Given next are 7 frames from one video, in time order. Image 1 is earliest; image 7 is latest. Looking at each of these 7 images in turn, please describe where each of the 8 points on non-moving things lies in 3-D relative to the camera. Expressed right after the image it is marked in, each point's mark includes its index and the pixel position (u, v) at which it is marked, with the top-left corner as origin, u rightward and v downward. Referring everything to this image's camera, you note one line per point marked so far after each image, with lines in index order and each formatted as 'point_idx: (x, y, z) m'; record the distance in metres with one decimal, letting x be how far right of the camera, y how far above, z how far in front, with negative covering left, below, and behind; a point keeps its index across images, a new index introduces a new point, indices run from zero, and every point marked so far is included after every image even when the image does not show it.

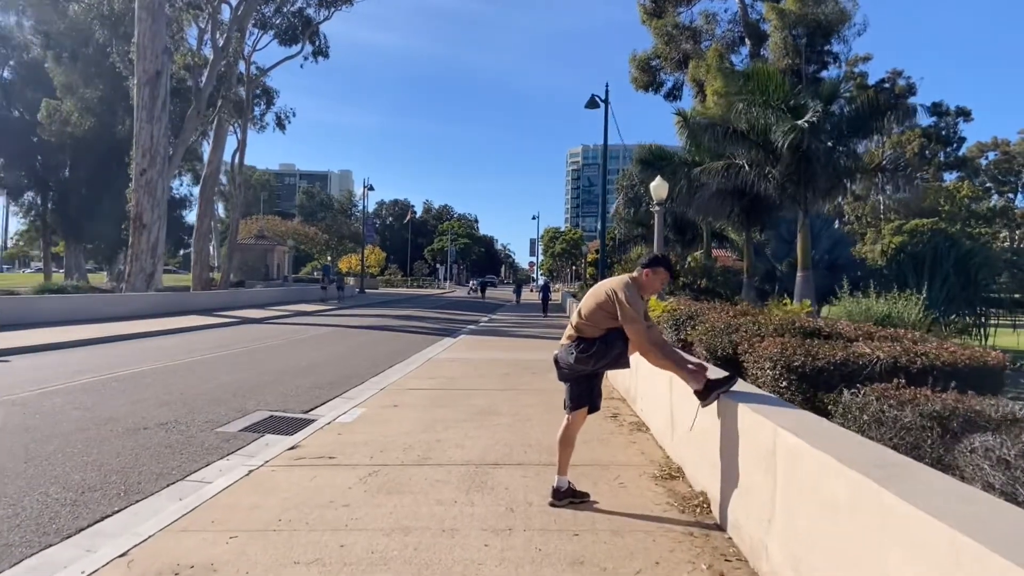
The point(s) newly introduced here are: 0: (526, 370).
0: (+0.2, -1.5, +13.7) m
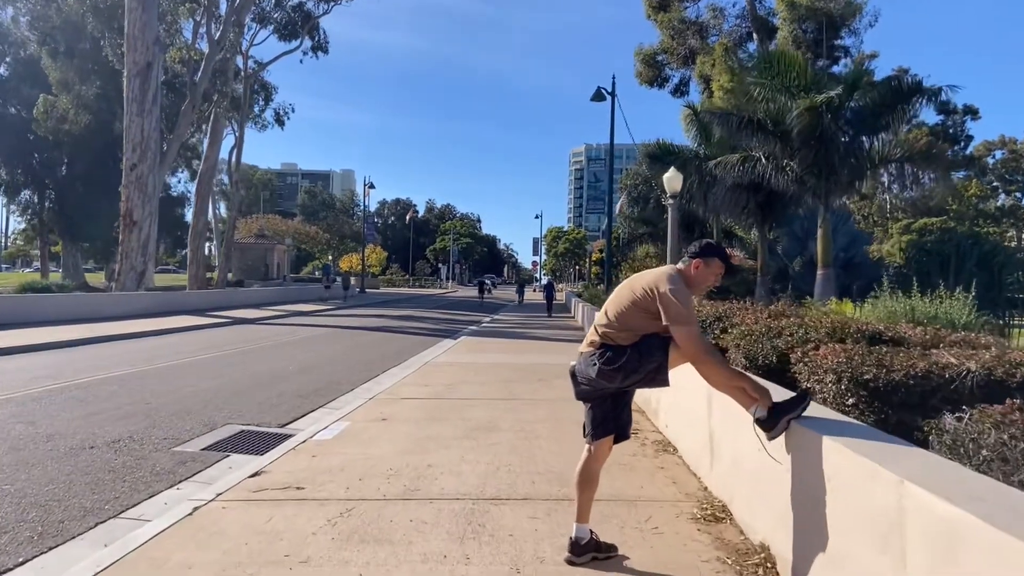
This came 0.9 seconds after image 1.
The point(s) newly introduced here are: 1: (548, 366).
0: (+0.3, -1.5, +12.5) m
1: (+0.7, -1.5, +14.2) m
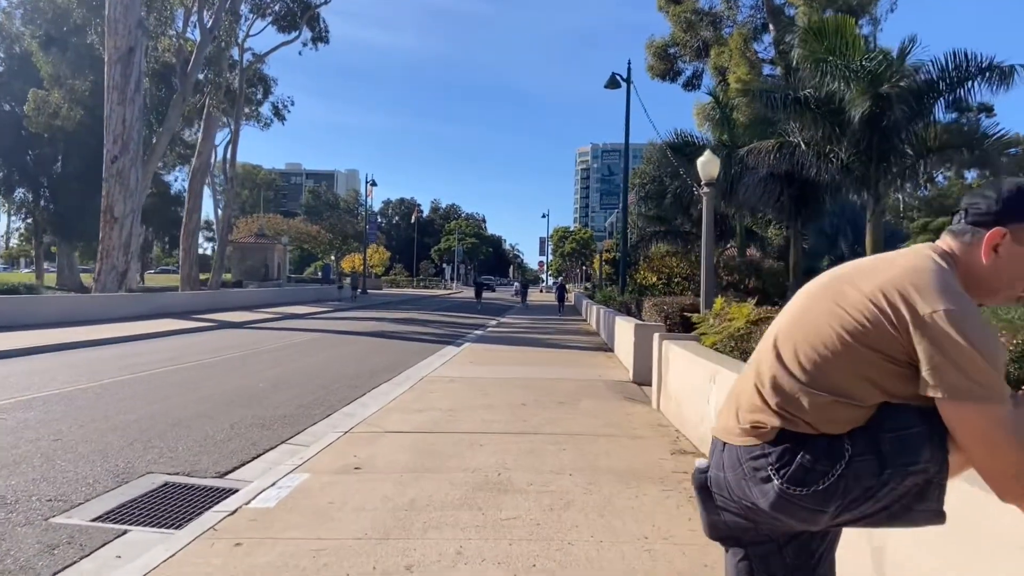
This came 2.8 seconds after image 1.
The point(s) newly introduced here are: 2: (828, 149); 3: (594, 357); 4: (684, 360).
0: (+0.5, -1.5, +10.3) m
1: (+0.9, -1.5, +12.0) m
2: (+7.8, +3.5, +18.5) m
3: (+1.7, -1.5, +15.8) m
4: (+1.9, -0.8, +8.1) m
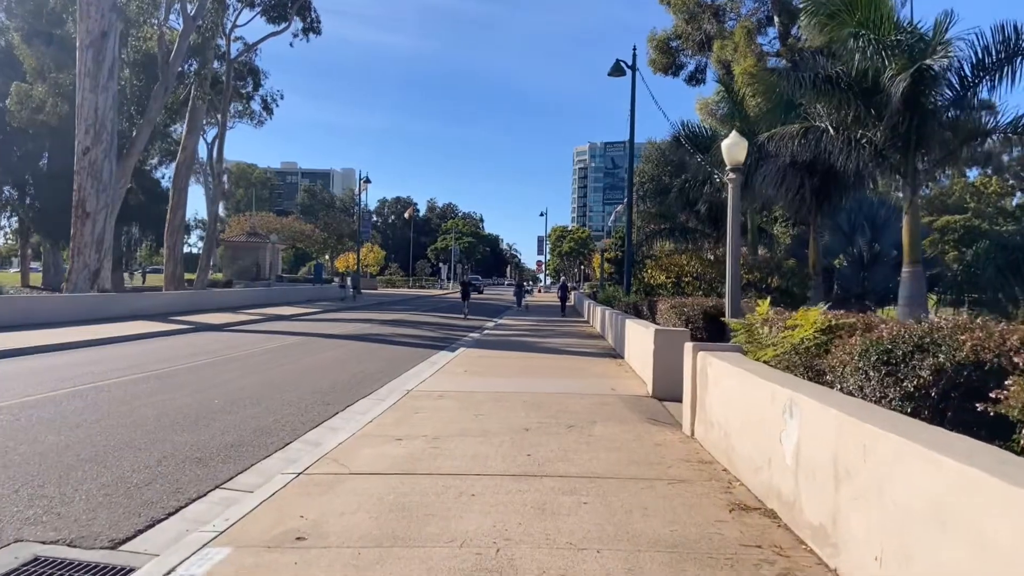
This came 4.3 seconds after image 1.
0: (+0.5, -1.5, +8.5) m
1: (+0.9, -1.5, +10.3) m
2: (+7.8, +3.5, +16.8) m
3: (+1.7, -1.5, +14.1) m
4: (+1.9, -0.8, +6.4) m
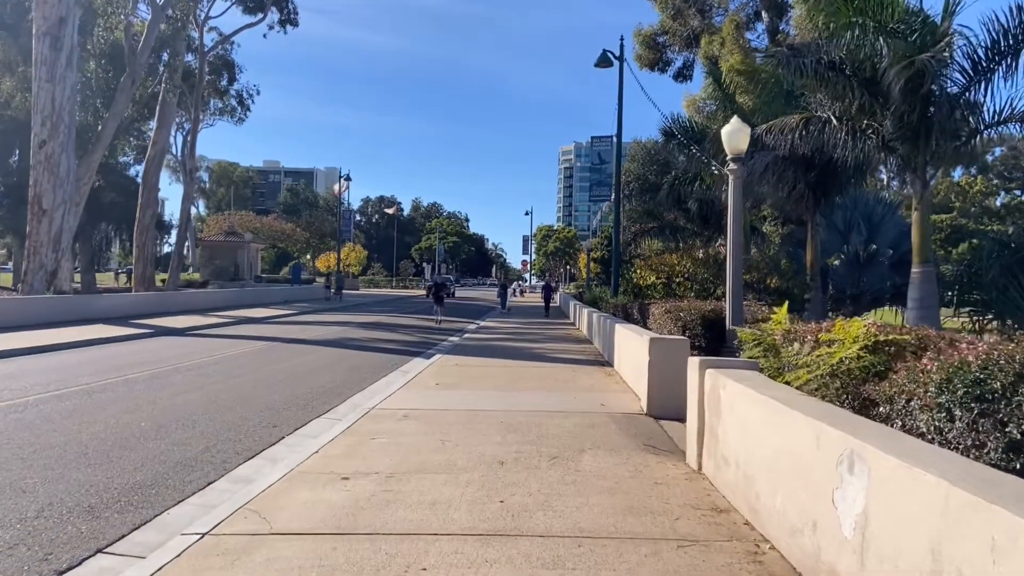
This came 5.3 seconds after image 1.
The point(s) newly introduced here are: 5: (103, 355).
0: (+0.2, -1.5, +7.2) m
1: (+0.6, -1.5, +9.0) m
2: (+7.4, +3.5, +15.7) m
3: (+1.3, -1.5, +12.8) m
4: (+1.6, -0.8, +5.1) m
5: (-9.2, -1.5, +16.8) m
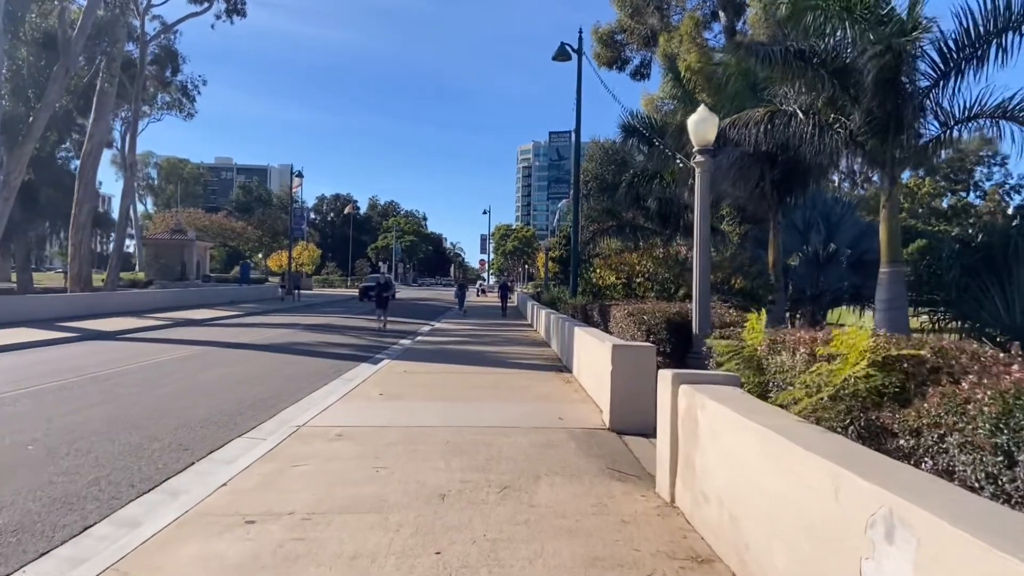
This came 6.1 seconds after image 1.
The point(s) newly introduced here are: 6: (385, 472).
0: (-0.2, -1.6, +6.3) m
1: (0.0, -1.6, +8.1) m
2: (+6.4, +3.4, +15.1) m
3: (+0.6, -1.5, +11.9) m
4: (+1.3, -0.8, +4.2) m
5: (-10.2, -1.5, +15.3) m
6: (-1.1, -1.5, +6.3) m
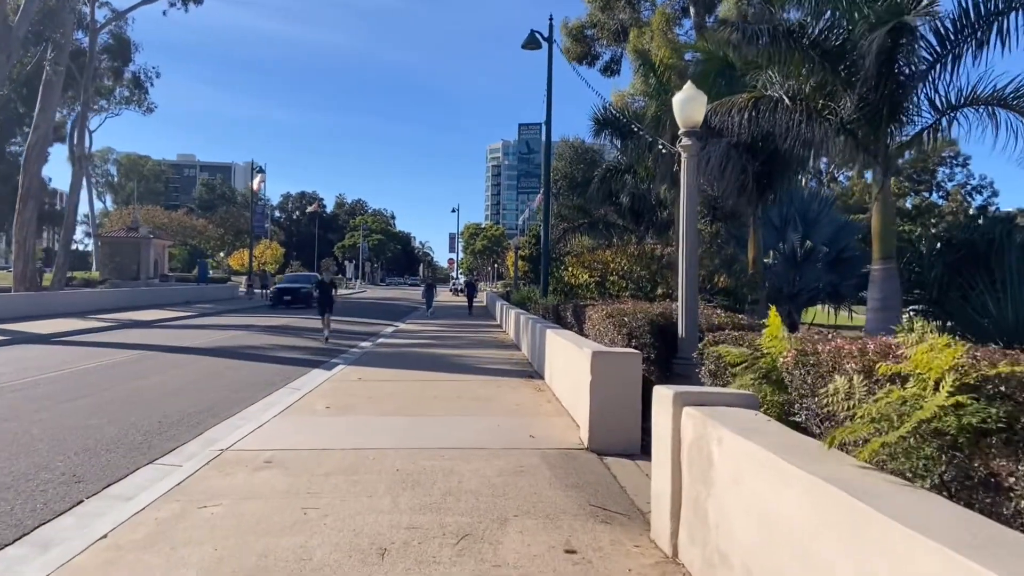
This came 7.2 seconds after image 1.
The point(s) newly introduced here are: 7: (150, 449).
0: (-0.5, -1.5, +5.1) m
1: (-0.3, -1.5, +6.9) m
2: (+5.8, +3.5, +14.1) m
3: (+0.1, -1.5, +10.7) m
4: (+1.1, -0.8, +3.1) m
5: (-10.8, -1.5, +13.7) m
6: (-1.3, -1.5, +5.1) m
7: (-3.6, -1.6, +7.5) m
